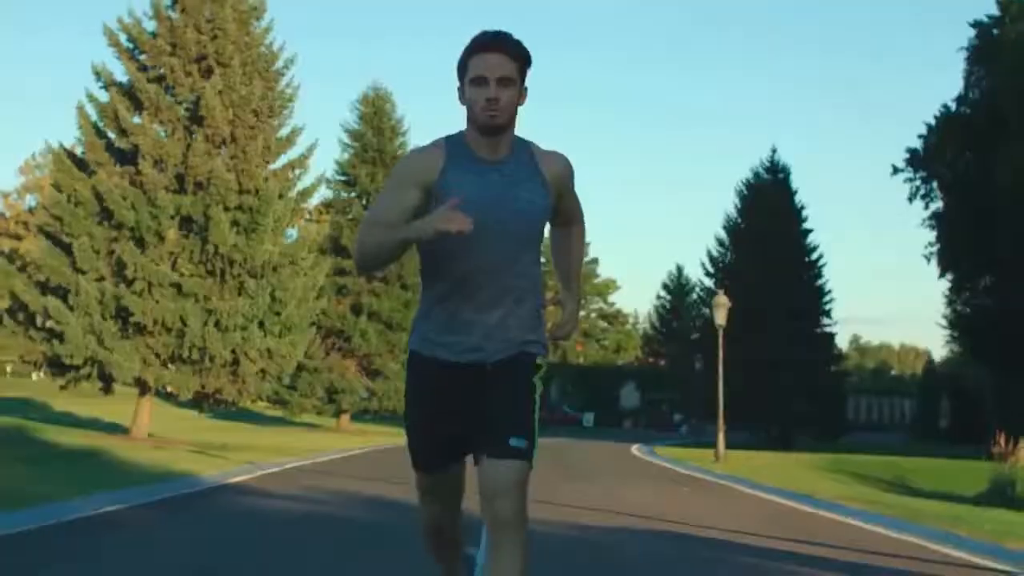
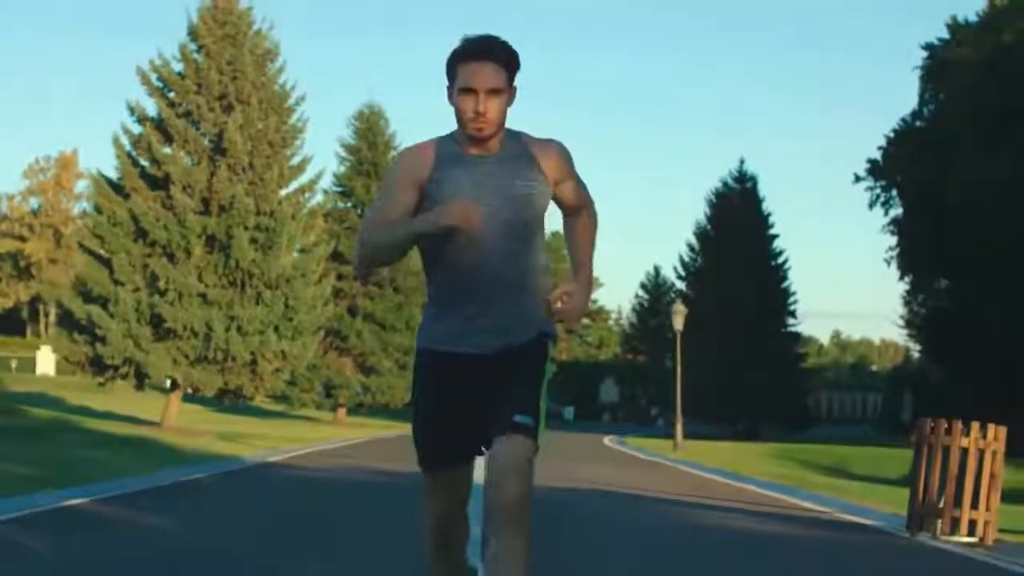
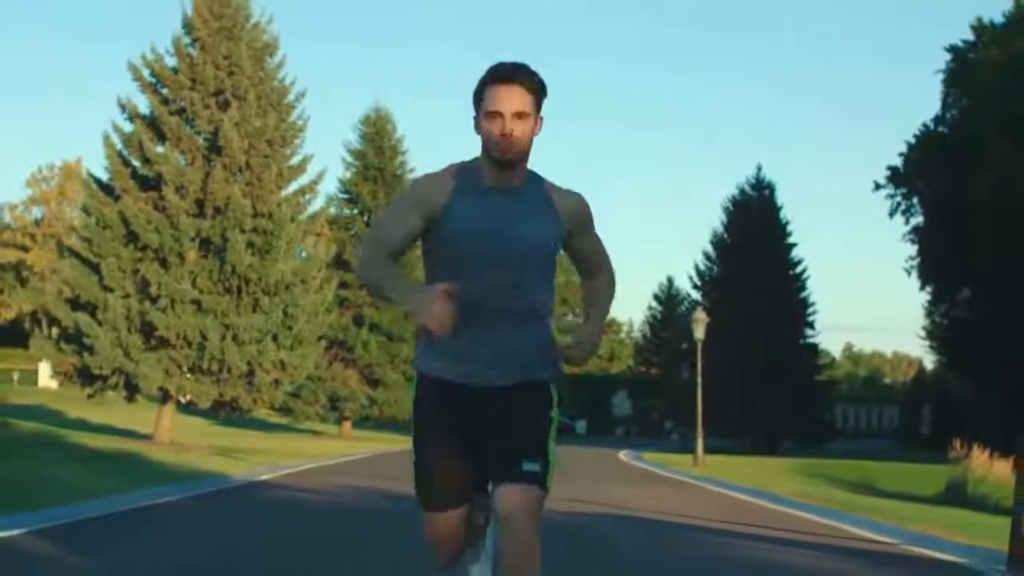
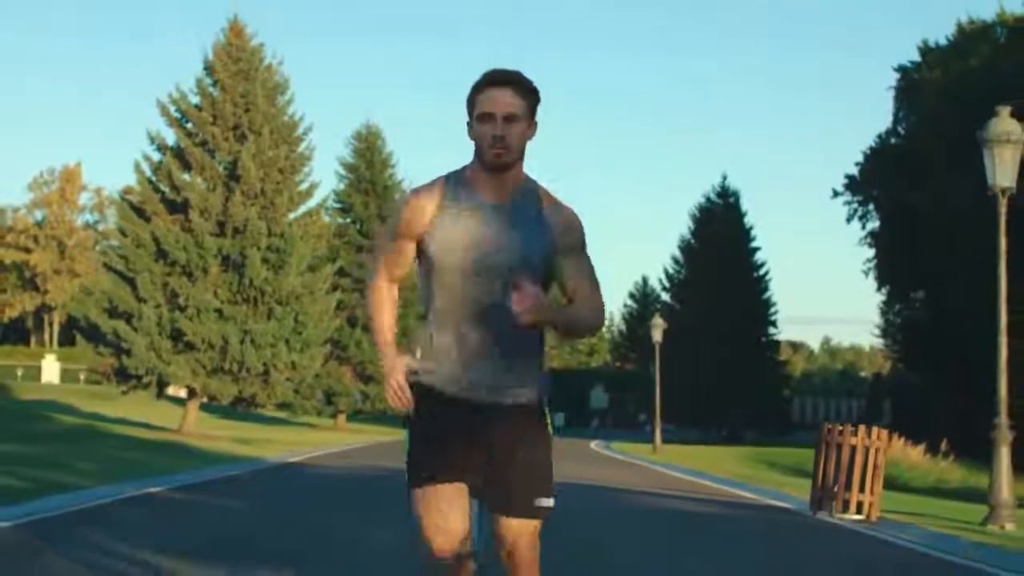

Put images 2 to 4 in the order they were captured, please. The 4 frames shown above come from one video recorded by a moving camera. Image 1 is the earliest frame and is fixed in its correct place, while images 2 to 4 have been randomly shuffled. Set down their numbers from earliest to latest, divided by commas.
3, 2, 4
